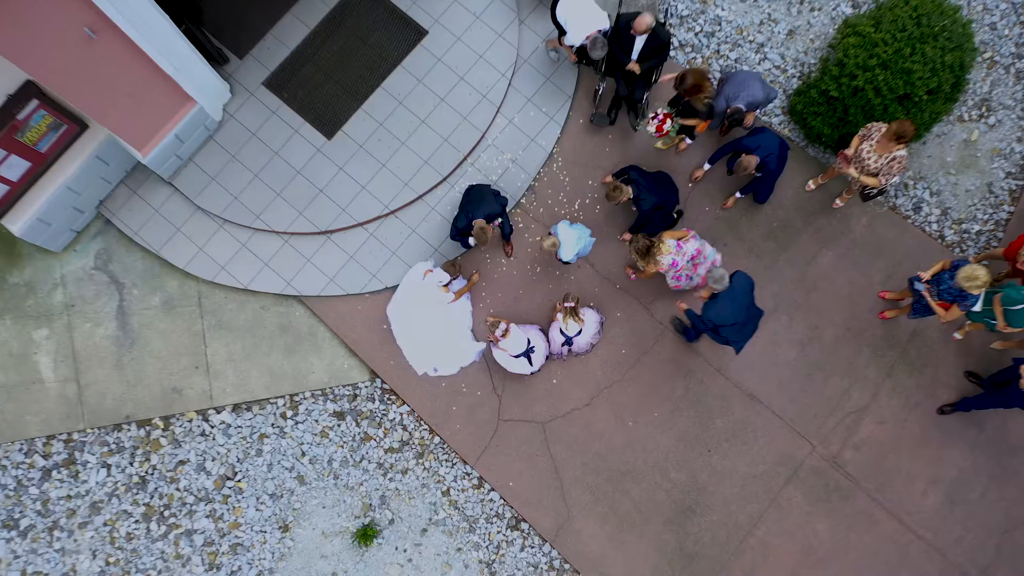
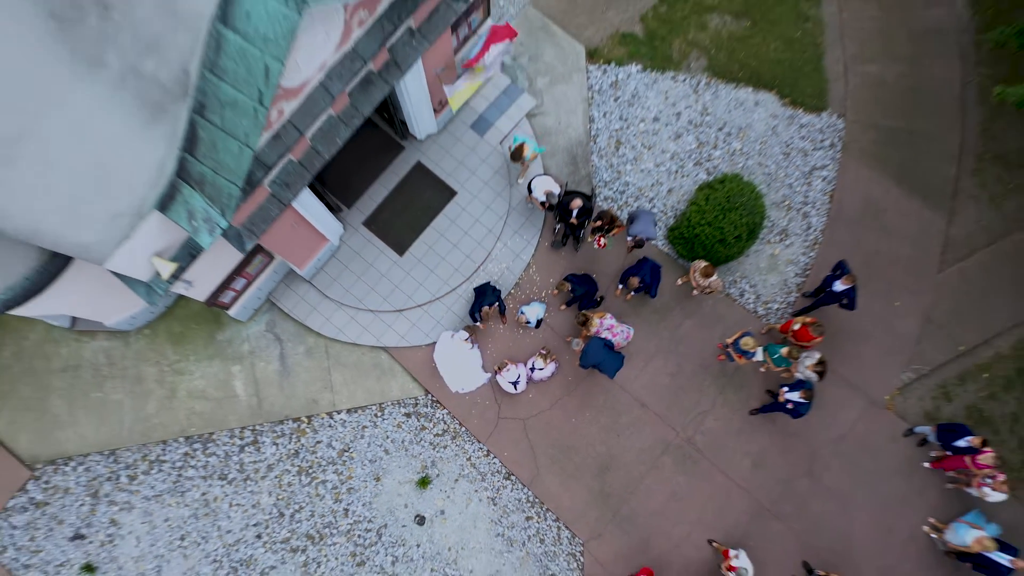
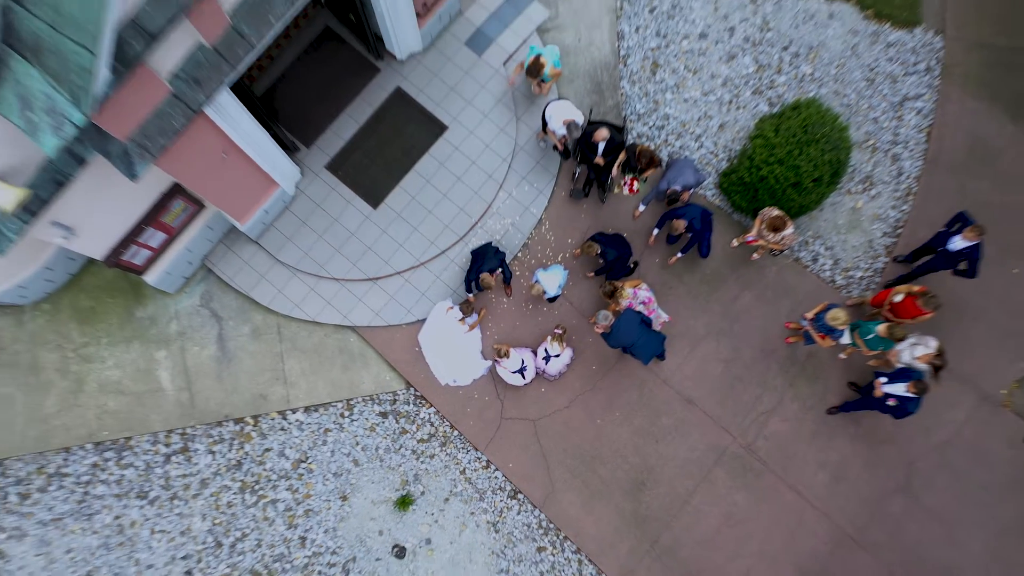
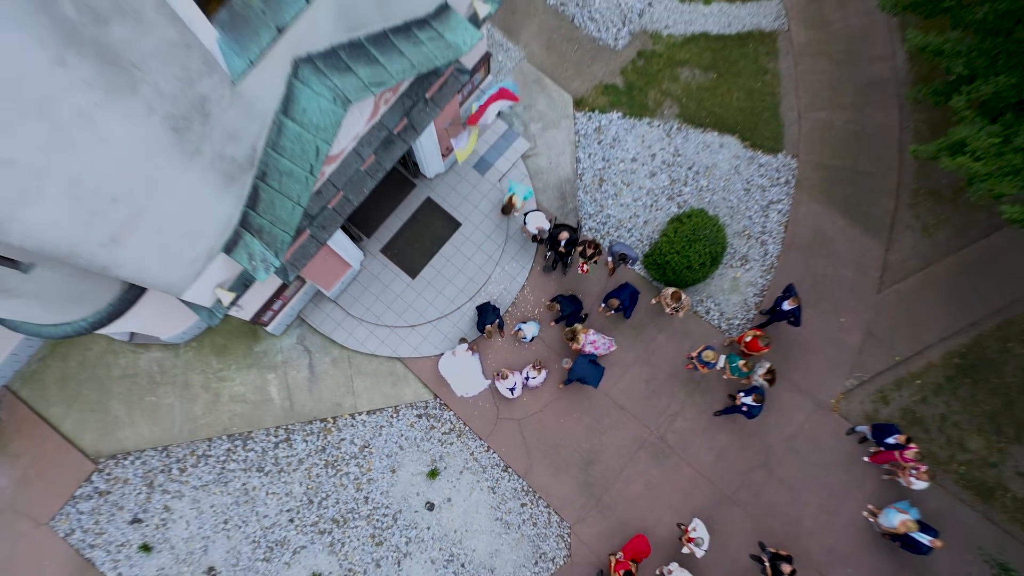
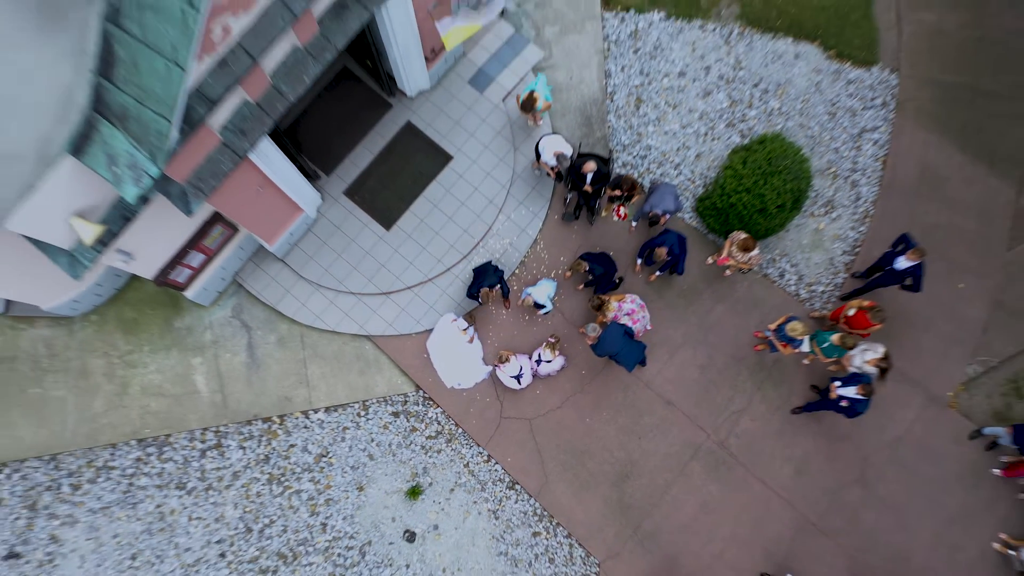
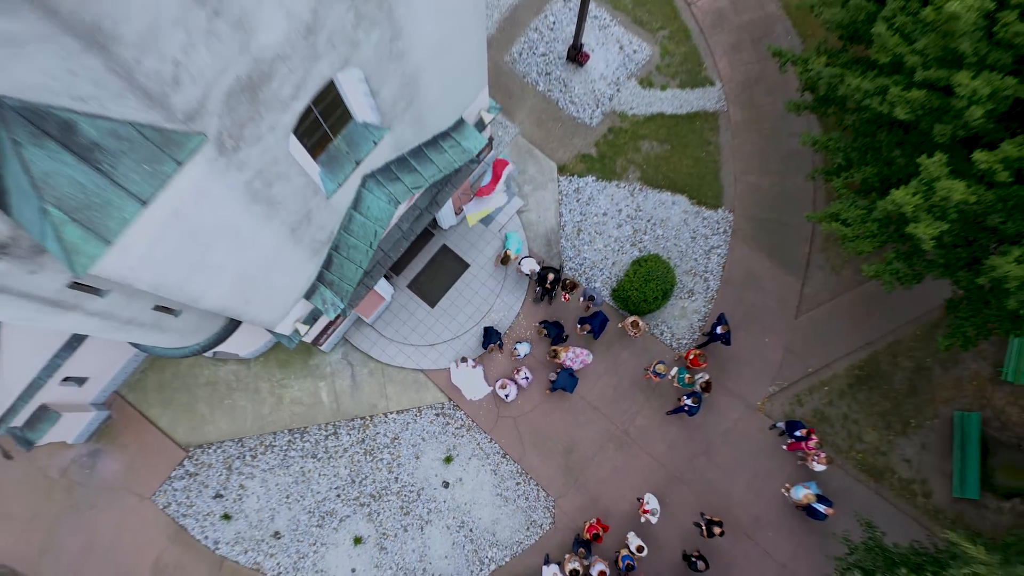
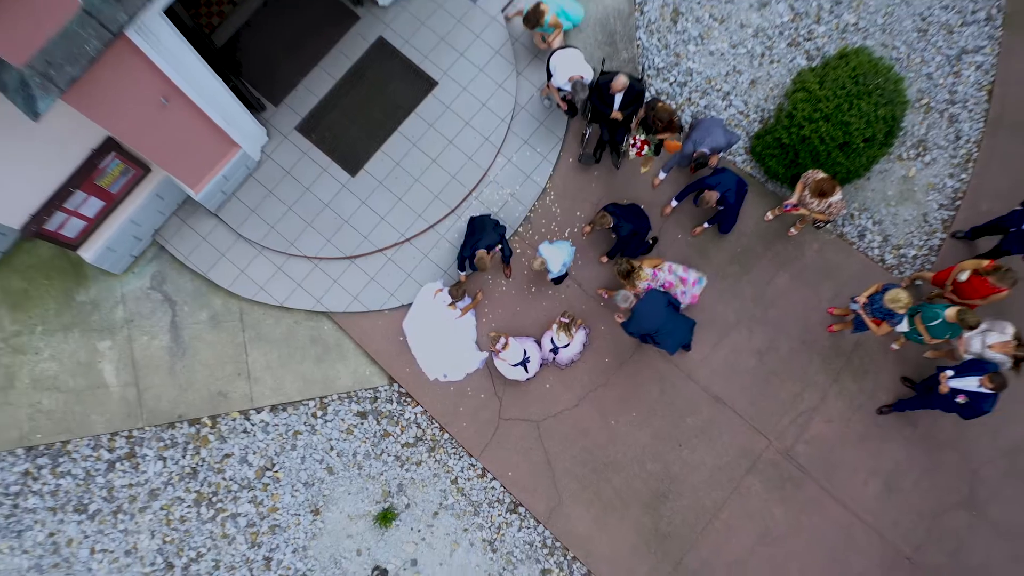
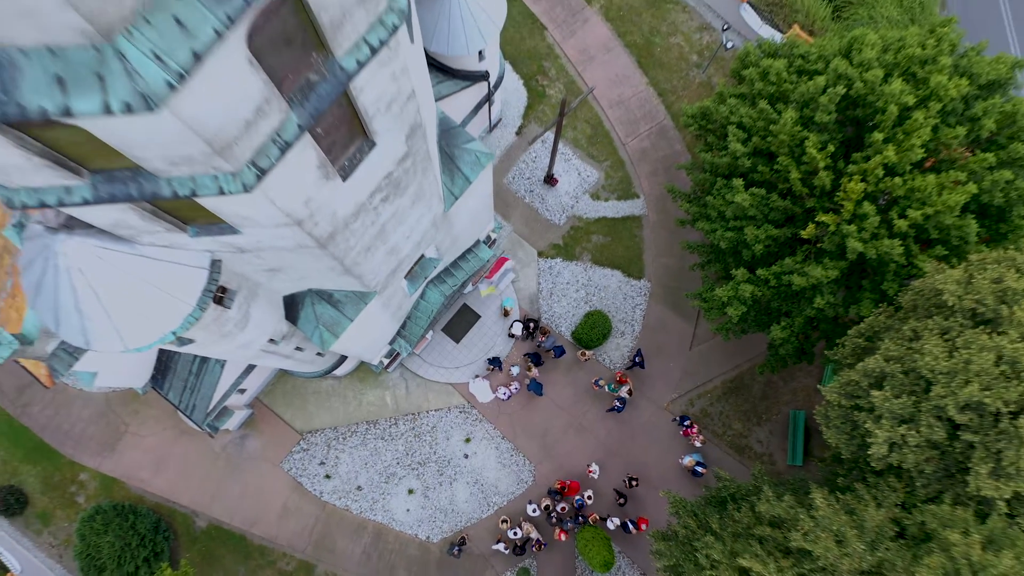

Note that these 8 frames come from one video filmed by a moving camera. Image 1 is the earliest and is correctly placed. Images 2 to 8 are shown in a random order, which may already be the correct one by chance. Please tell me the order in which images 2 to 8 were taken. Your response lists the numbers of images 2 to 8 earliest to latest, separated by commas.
7, 3, 5, 2, 4, 6, 8
